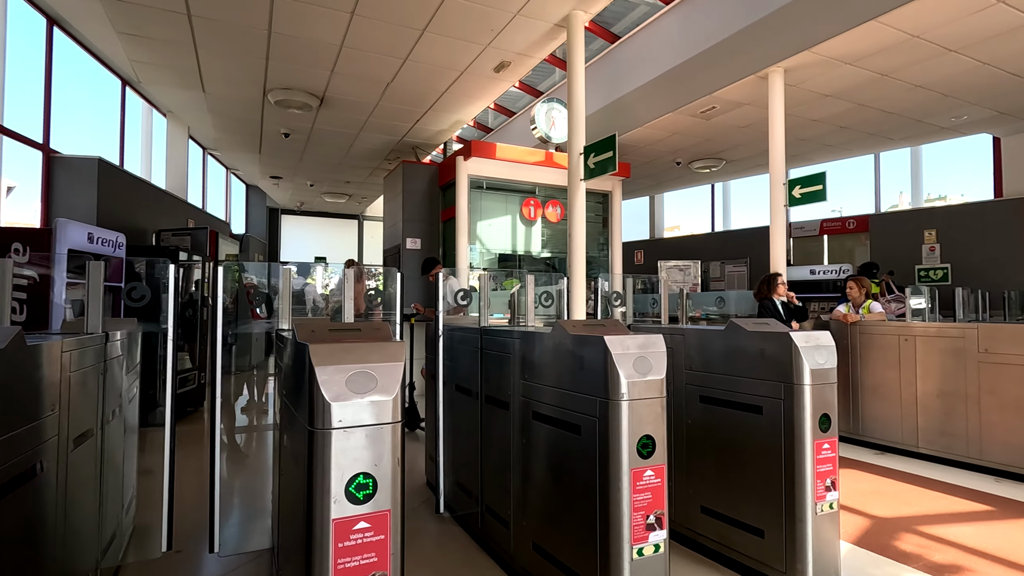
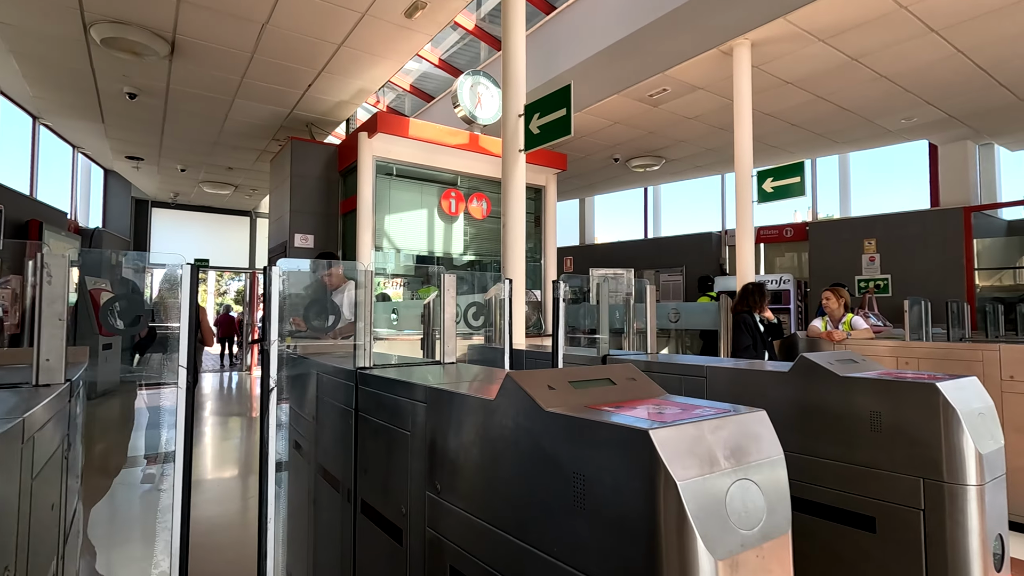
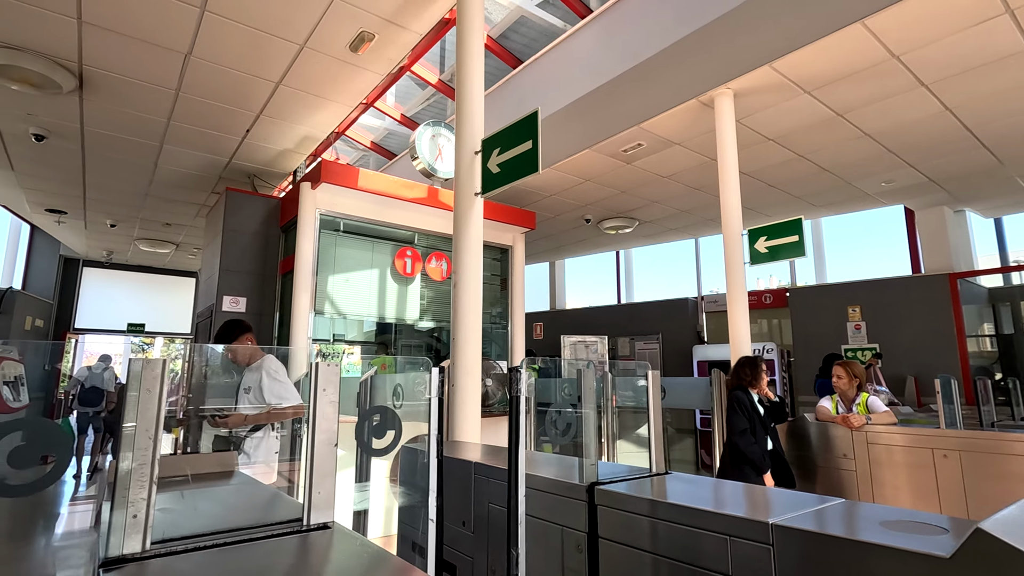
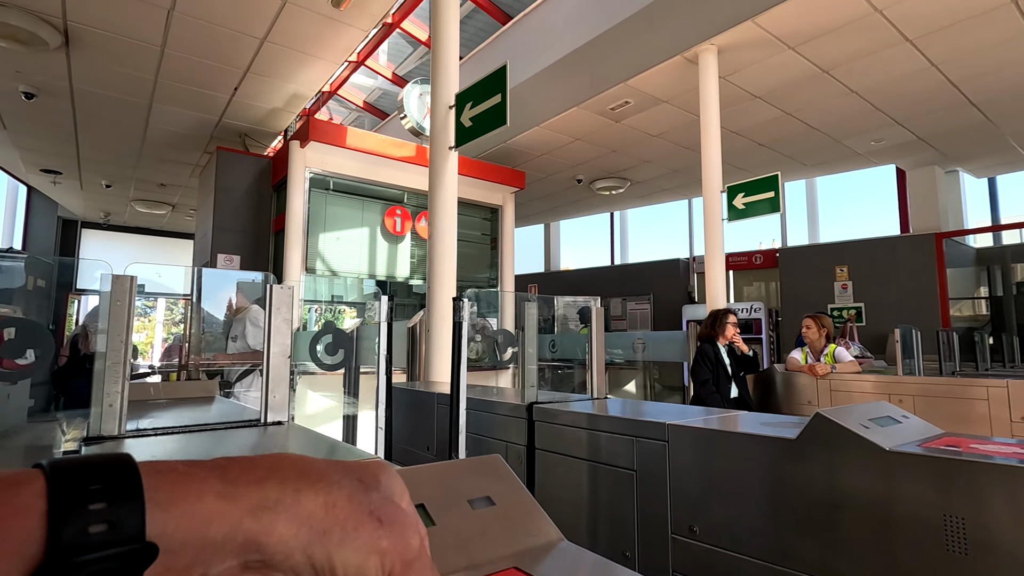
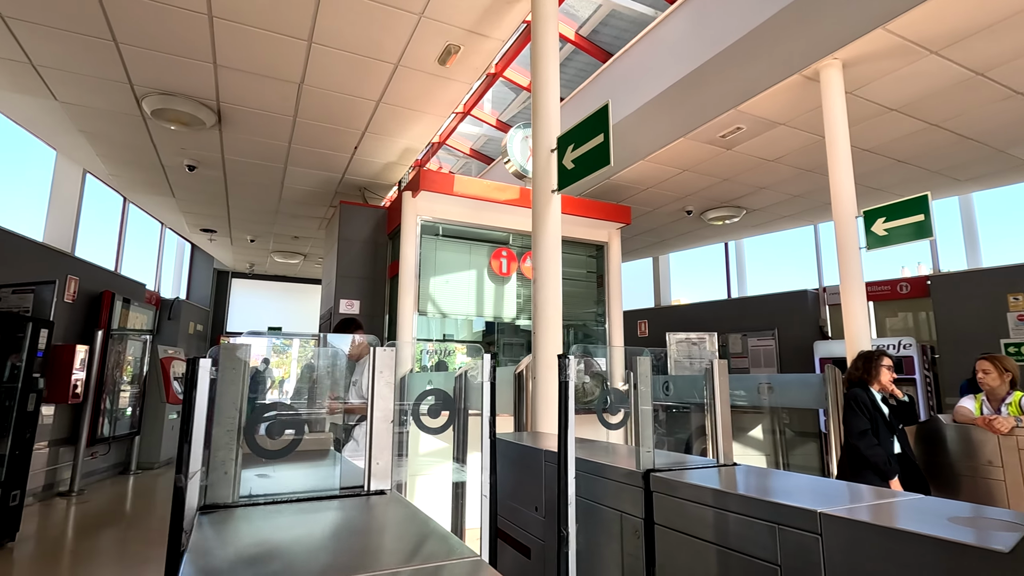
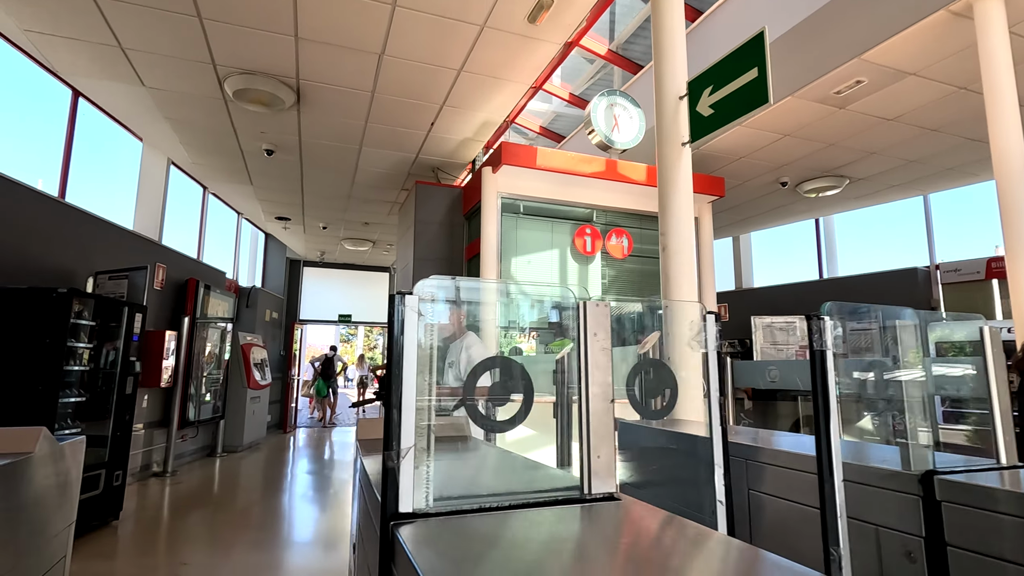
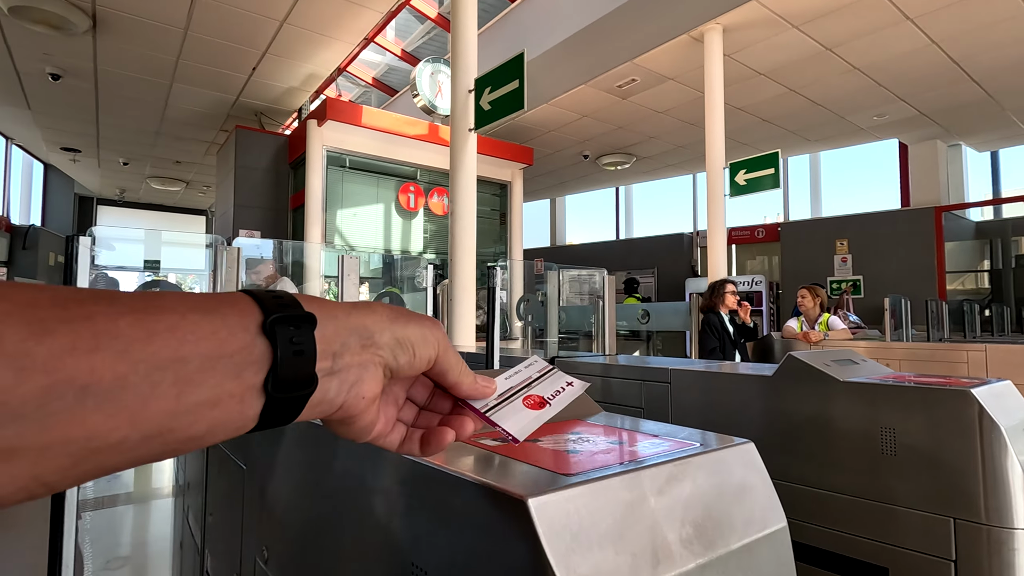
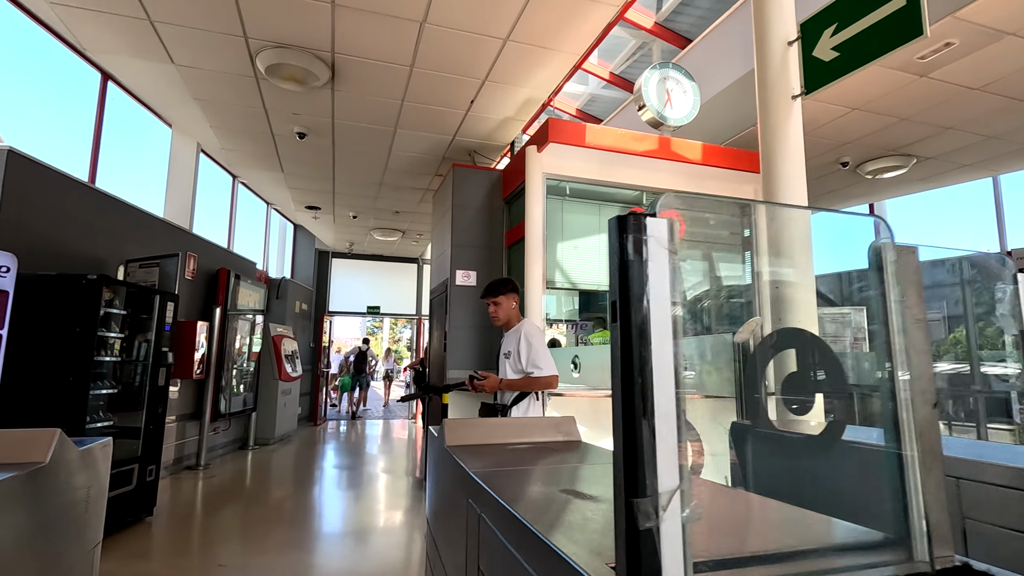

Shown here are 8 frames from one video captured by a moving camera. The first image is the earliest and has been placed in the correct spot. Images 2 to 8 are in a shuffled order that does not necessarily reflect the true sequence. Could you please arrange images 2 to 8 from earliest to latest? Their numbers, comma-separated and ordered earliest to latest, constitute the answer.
2, 7, 4, 3, 5, 6, 8
